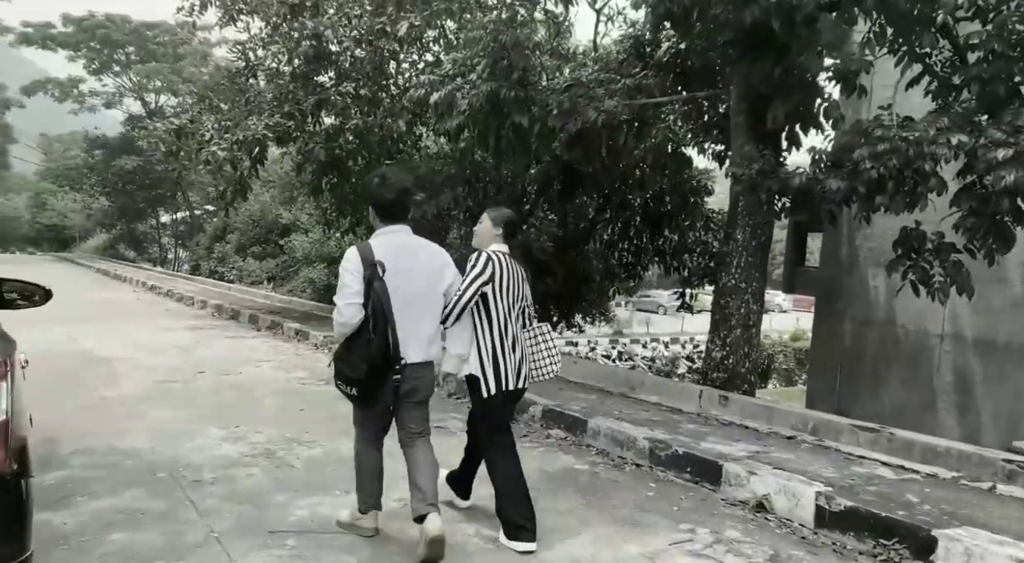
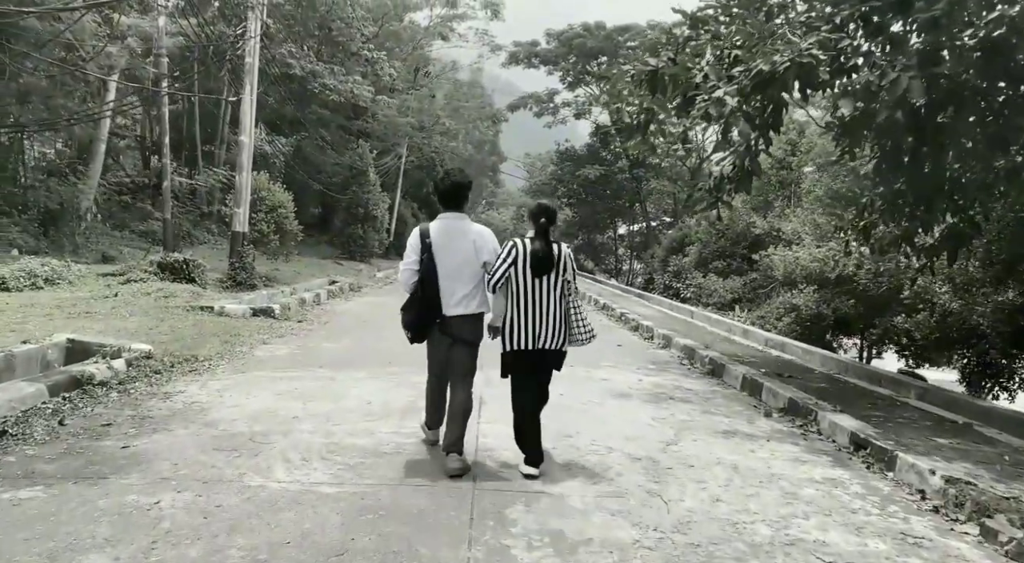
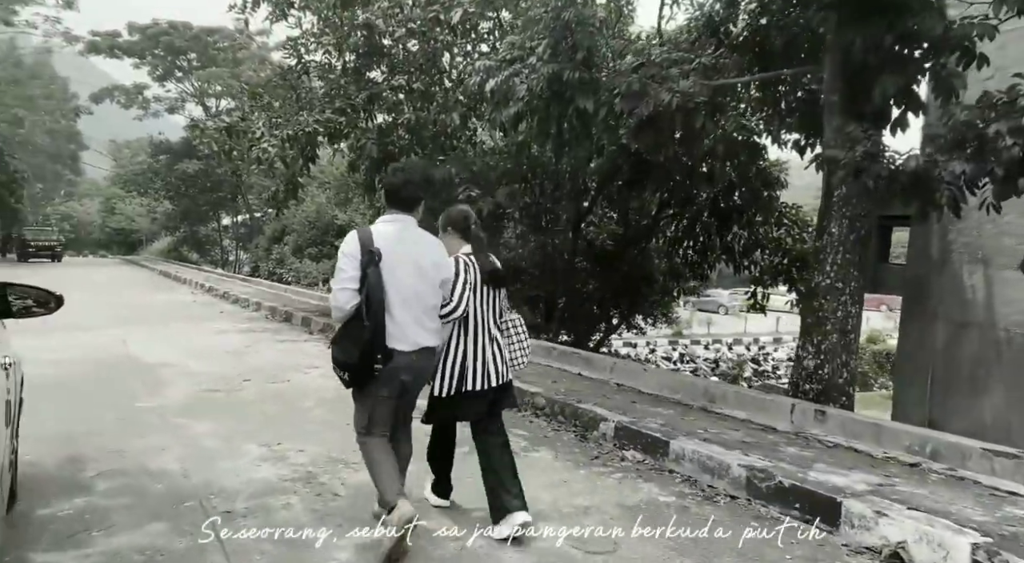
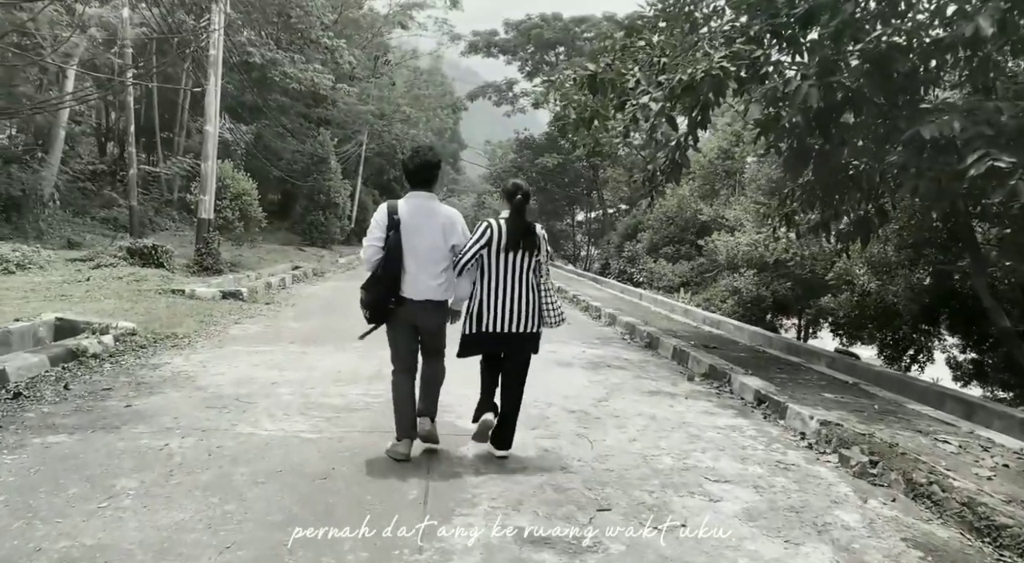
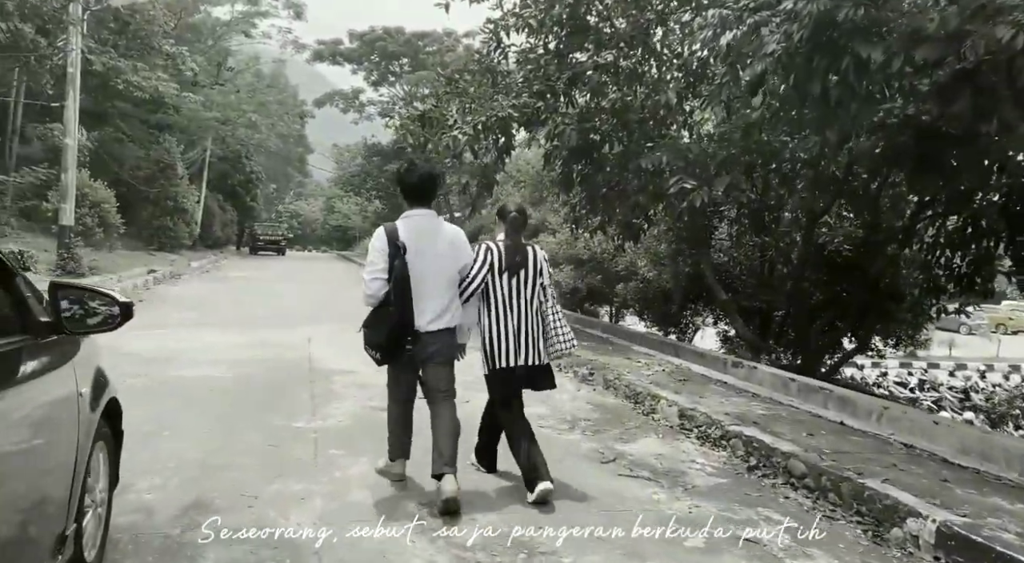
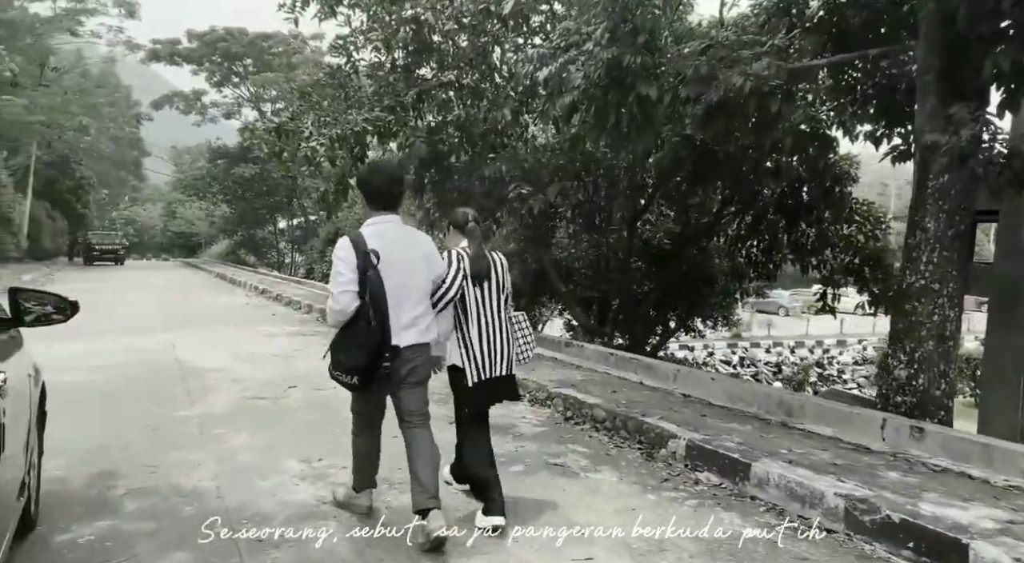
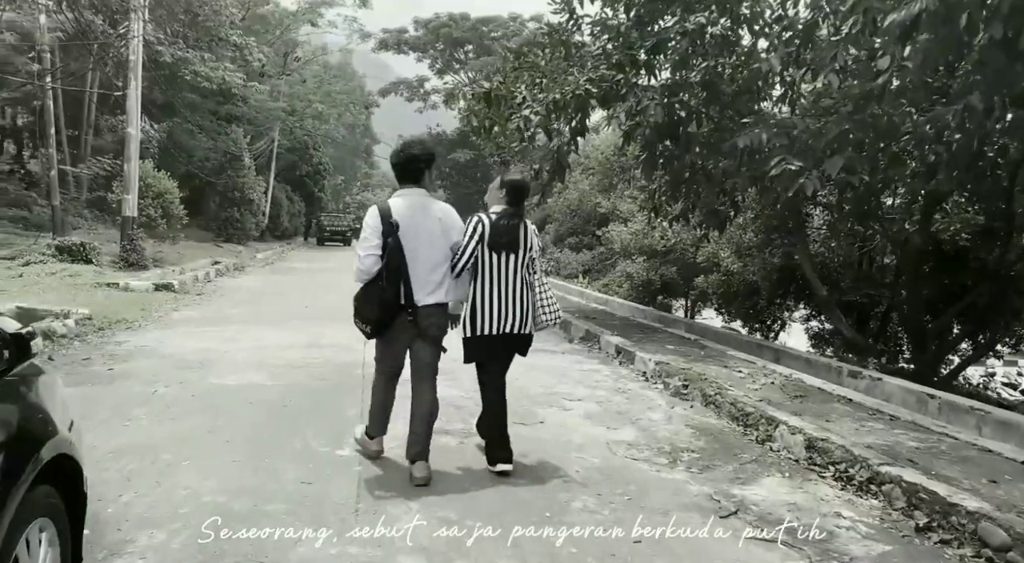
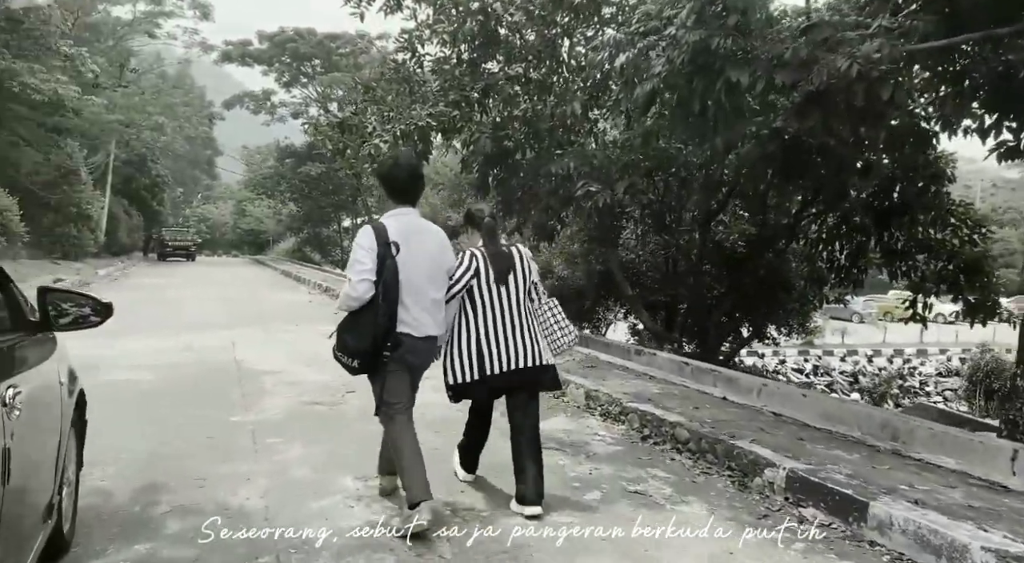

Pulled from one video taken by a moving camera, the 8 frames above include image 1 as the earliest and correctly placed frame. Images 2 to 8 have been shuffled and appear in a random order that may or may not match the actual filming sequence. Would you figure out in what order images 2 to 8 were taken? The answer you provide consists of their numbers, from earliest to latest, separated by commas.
3, 6, 8, 5, 7, 4, 2
